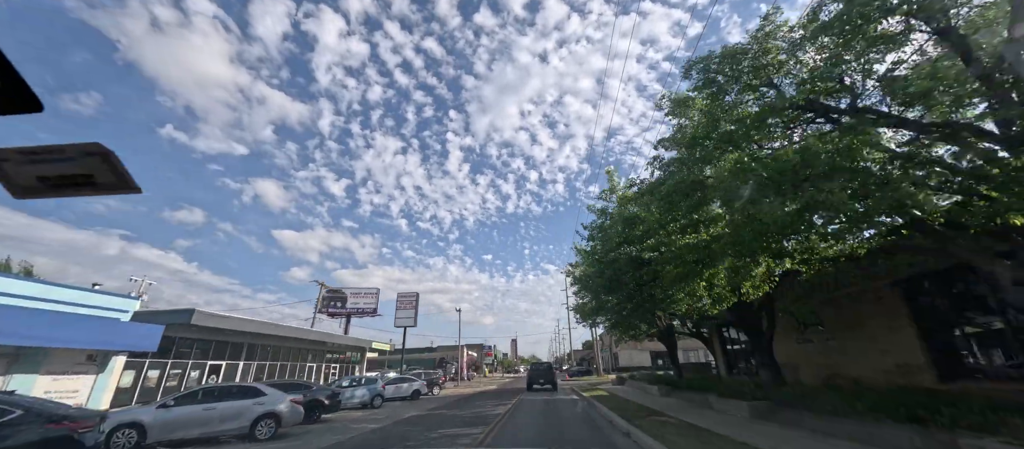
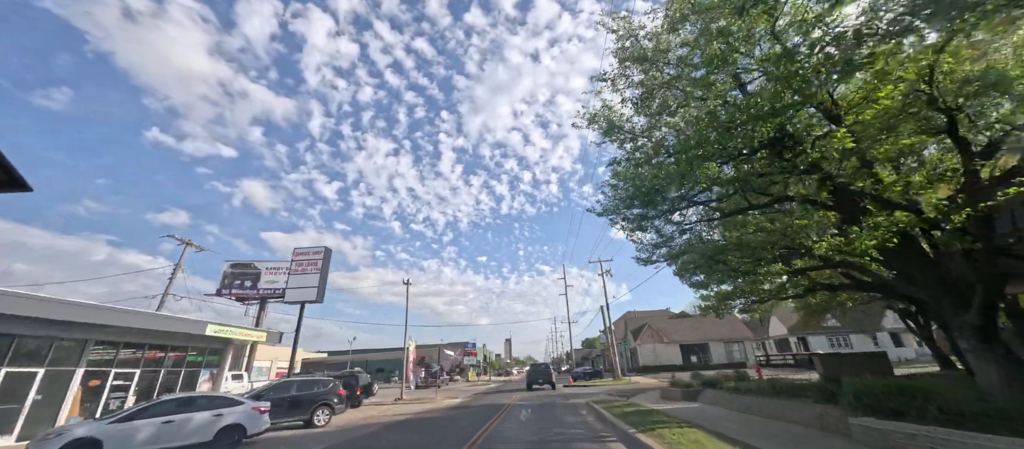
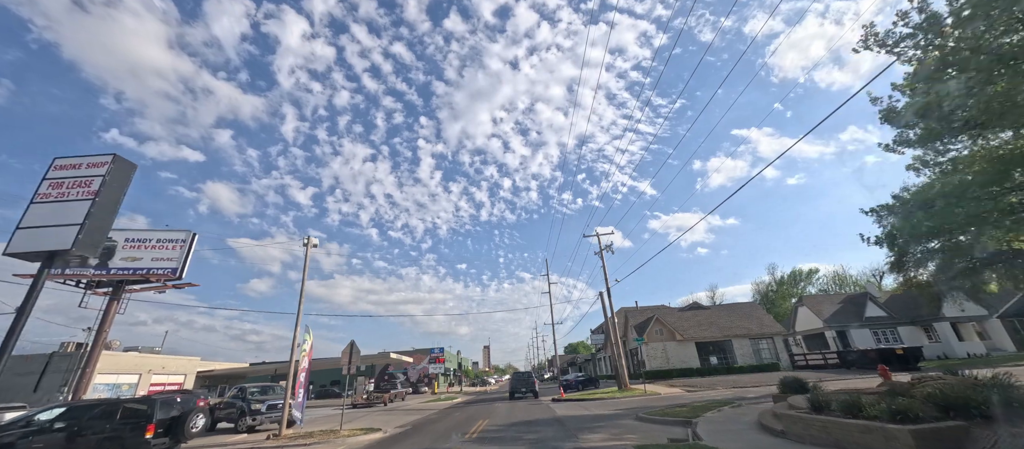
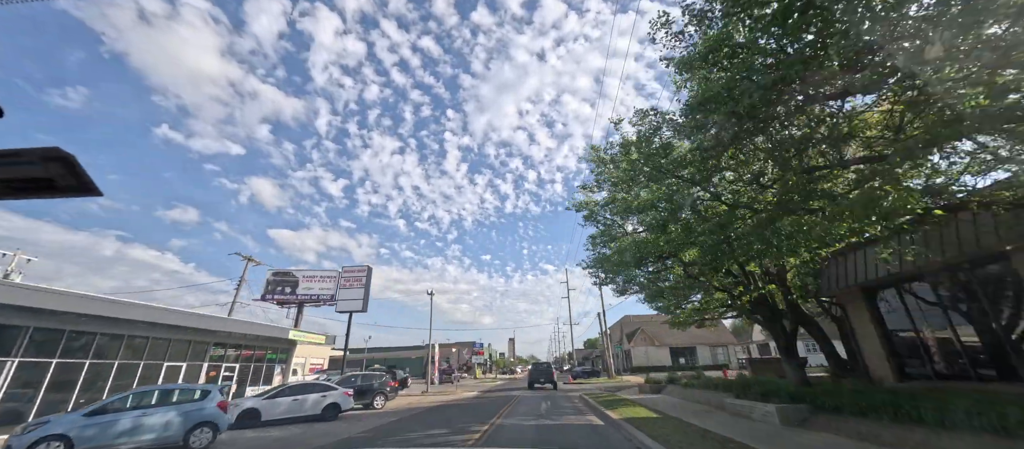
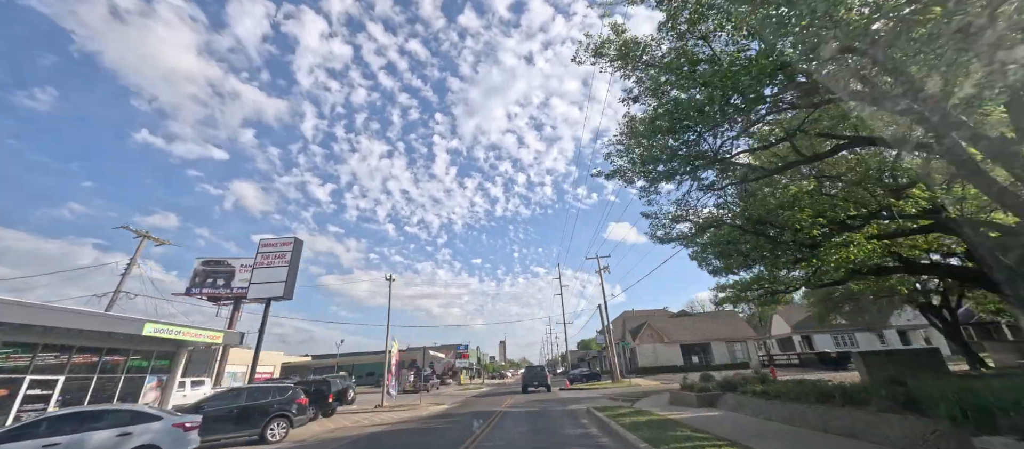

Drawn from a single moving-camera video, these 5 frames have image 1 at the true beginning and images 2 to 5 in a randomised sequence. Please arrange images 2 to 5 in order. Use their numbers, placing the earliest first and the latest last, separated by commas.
4, 2, 5, 3
